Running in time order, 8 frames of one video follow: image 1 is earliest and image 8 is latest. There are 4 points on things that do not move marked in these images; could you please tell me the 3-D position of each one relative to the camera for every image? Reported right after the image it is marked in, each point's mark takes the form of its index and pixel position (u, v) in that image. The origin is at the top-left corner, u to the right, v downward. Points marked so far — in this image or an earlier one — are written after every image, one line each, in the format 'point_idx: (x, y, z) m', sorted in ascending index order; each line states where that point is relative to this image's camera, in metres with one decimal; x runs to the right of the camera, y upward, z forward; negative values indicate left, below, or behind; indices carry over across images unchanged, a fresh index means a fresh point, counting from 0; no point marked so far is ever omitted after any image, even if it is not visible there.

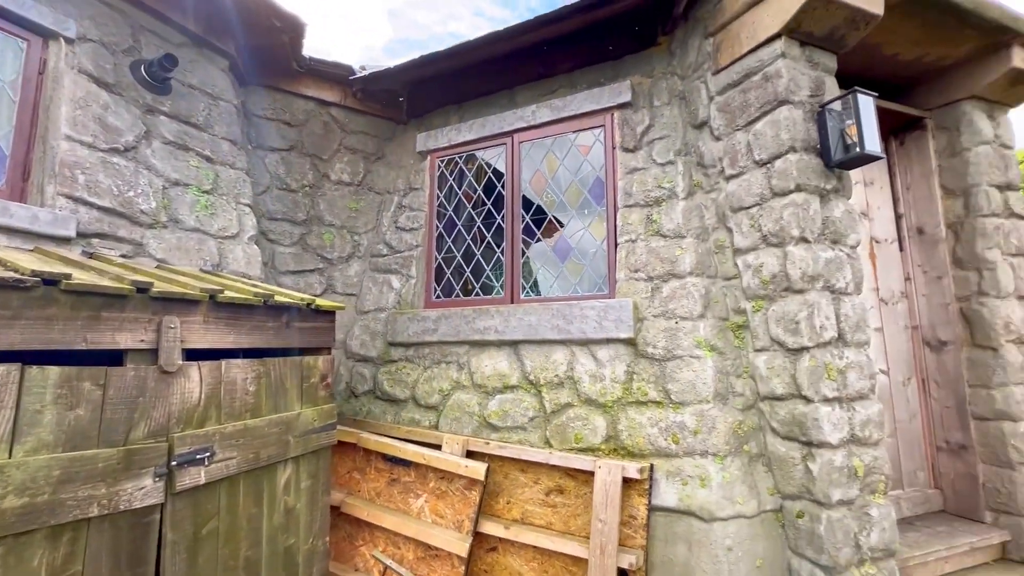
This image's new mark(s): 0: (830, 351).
0: (+1.1, -0.2, +1.6) m
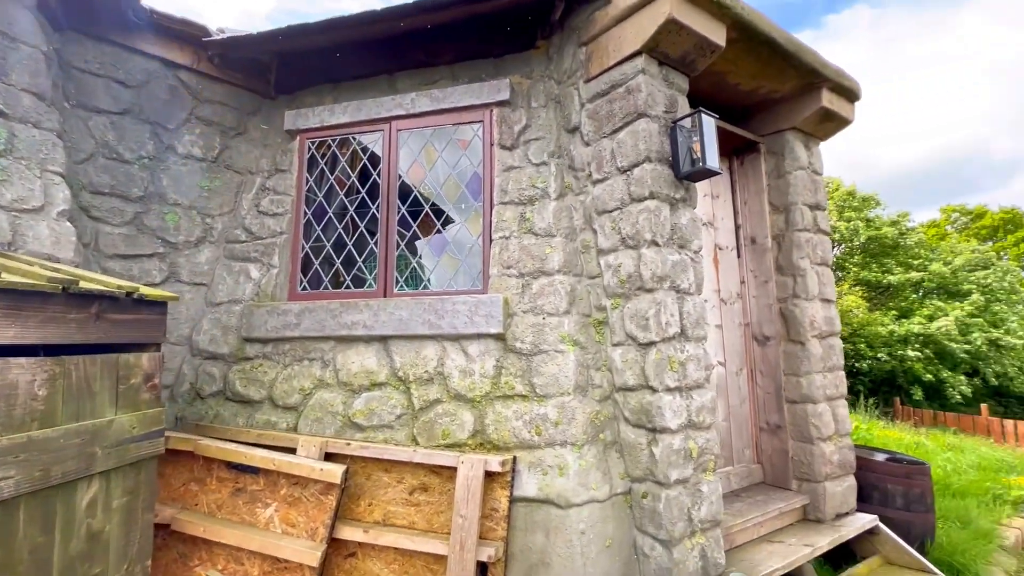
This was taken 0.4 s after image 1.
0: (+0.6, -0.2, +1.8) m
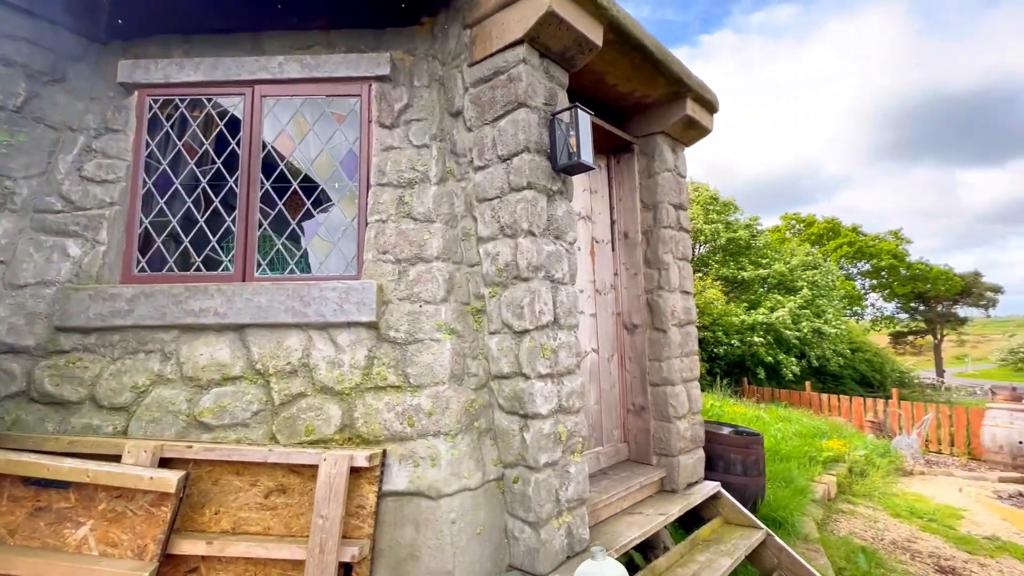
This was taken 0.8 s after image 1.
0: (+0.1, -0.2, +1.8) m
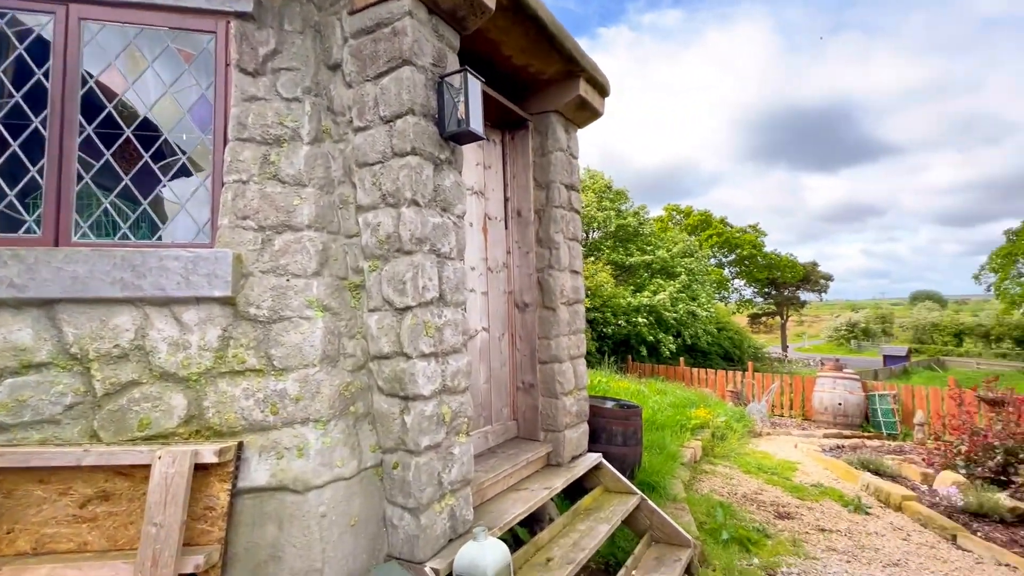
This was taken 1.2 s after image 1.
0: (-0.3, -0.1, +1.7) m
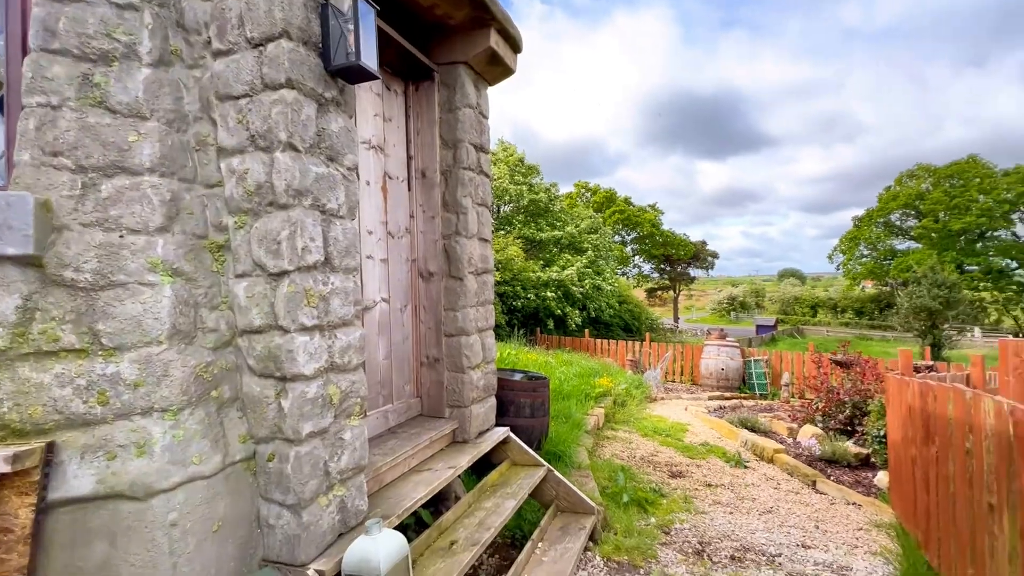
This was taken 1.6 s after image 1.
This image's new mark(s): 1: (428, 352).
0: (-0.6, 0.0, +1.5) m
1: (-0.5, -0.3, +2.6) m
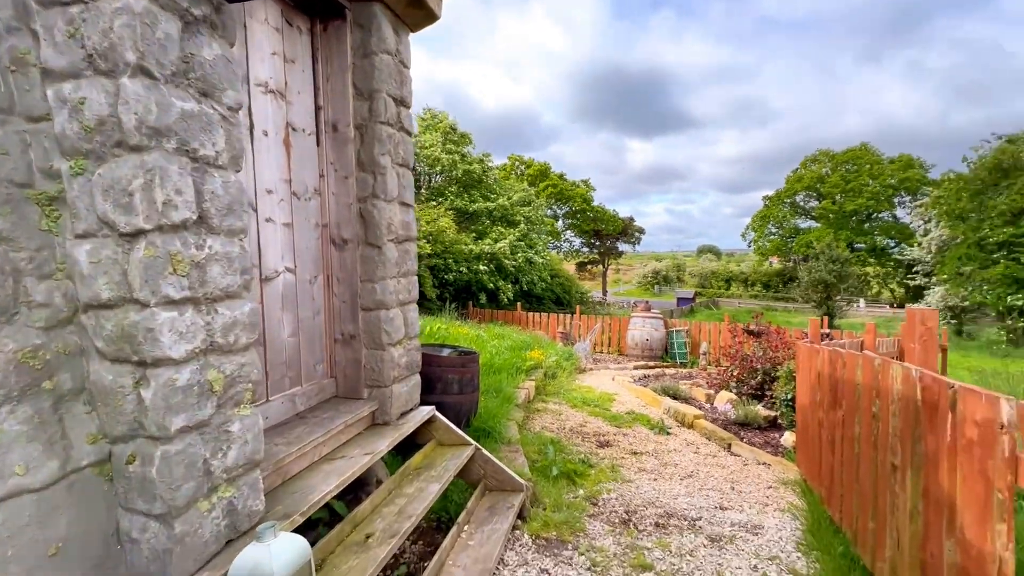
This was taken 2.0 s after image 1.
0: (-0.8, +0.1, +1.2) m
1: (-0.8, -0.2, +2.3) m
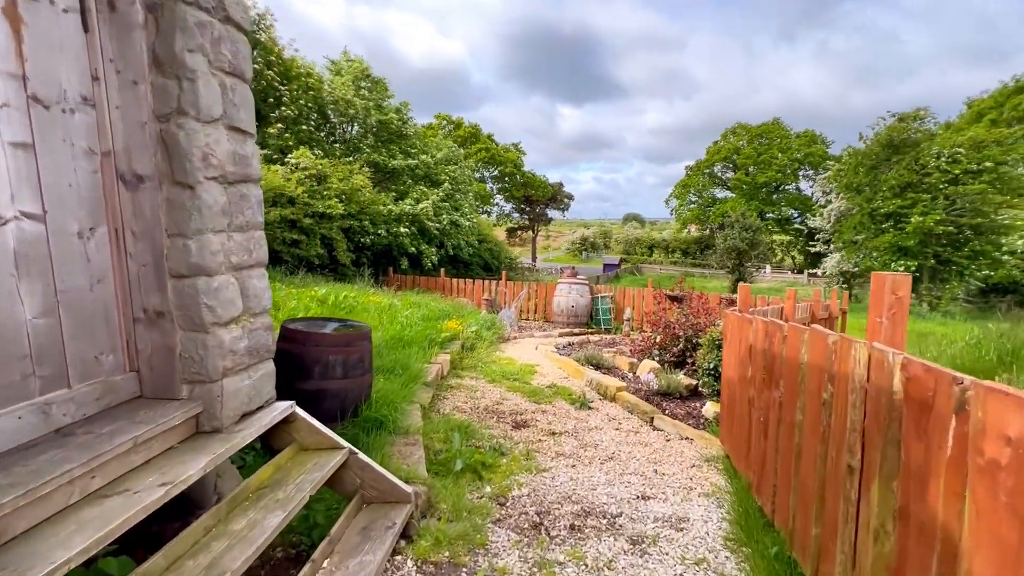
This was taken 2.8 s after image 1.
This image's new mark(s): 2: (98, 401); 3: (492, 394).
0: (-1.1, +0.2, +0.5) m
1: (-1.3, 0.0, +1.7) m
2: (-1.4, -0.4, +1.5) m
3: (-0.2, -1.0, +4.4) m
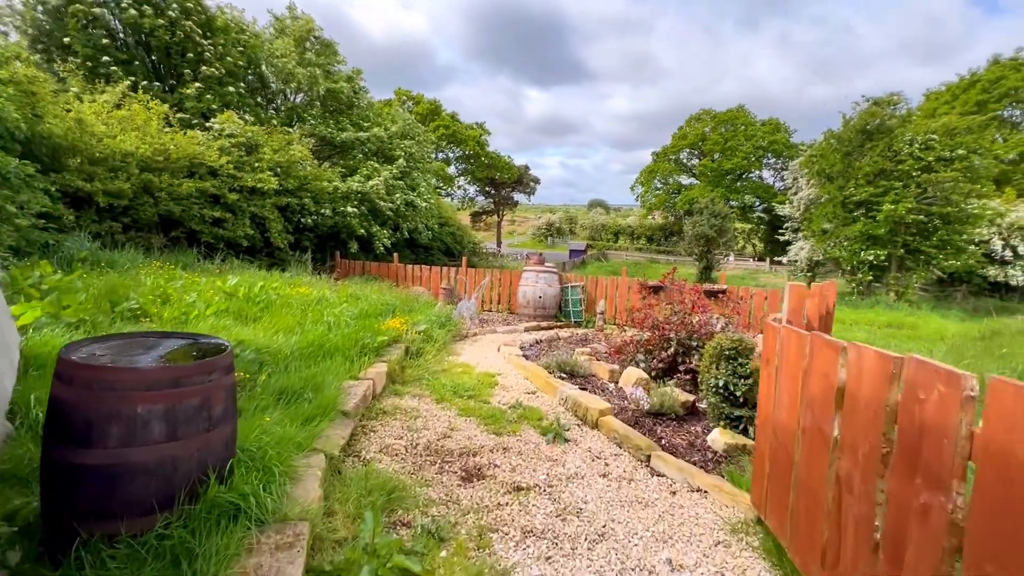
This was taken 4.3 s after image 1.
0: (-1.2, +0.1, -0.6) m
1: (-1.4, -0.1, +0.5) m
2: (-1.5, -0.4, +0.4) m
3: (-0.5, -0.9, +3.3) m
